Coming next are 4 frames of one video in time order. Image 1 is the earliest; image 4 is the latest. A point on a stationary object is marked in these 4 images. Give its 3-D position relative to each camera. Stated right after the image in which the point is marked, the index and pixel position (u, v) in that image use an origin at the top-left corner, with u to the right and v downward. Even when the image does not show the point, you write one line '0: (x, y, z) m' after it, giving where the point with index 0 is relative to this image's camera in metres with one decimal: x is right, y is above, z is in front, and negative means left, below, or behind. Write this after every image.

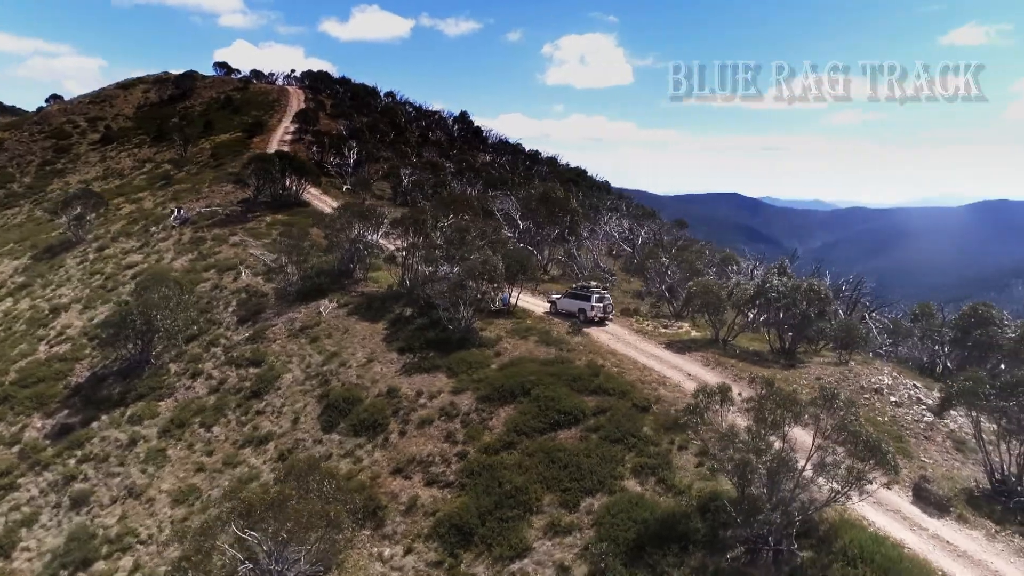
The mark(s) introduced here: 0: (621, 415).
0: (+3.0, -3.4, +19.2) m
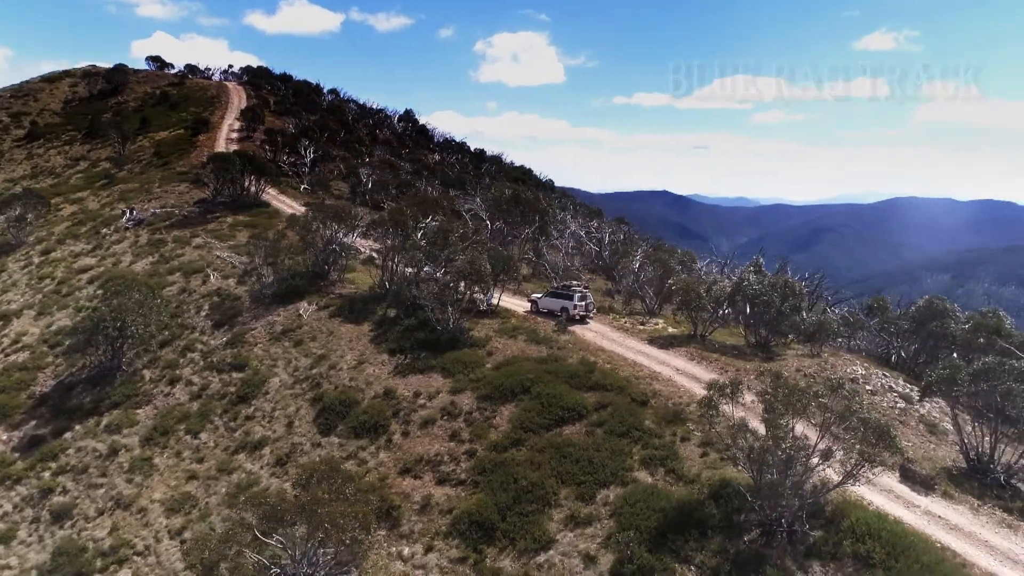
0: (+3.1, -3.4, +20.0) m
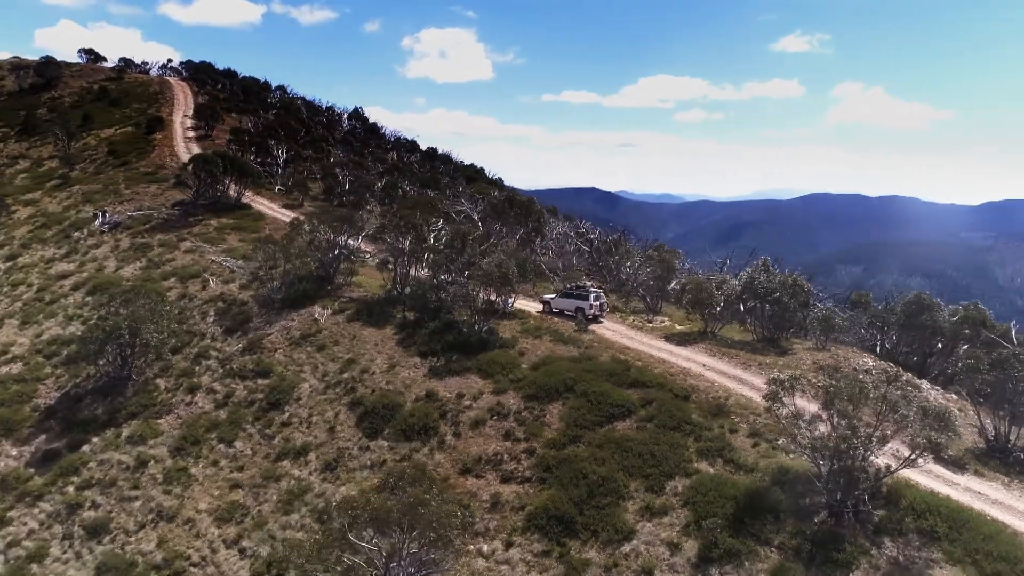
0: (+4.6, -3.5, +21.1) m
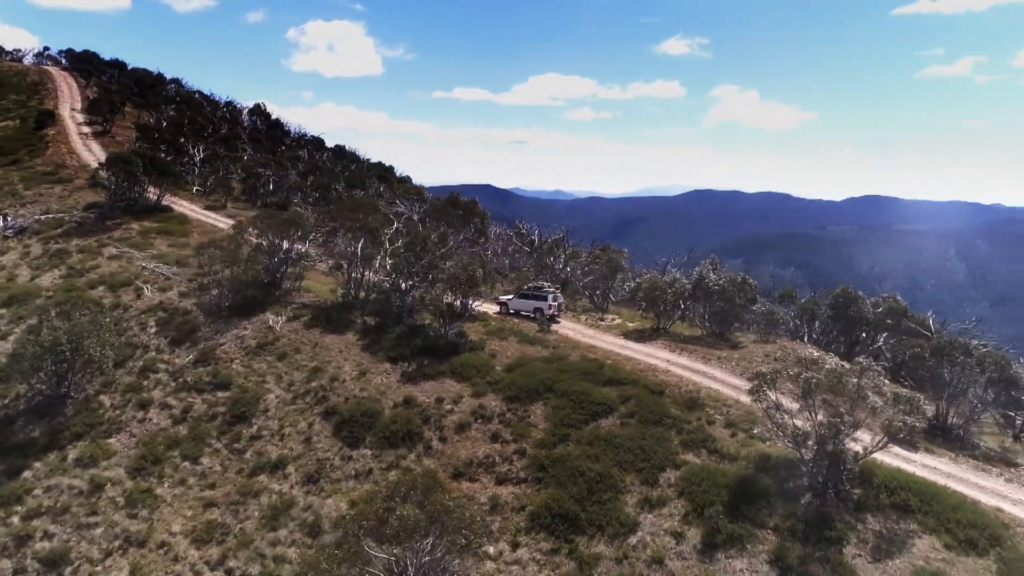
0: (+4.1, -3.5, +22.0) m
